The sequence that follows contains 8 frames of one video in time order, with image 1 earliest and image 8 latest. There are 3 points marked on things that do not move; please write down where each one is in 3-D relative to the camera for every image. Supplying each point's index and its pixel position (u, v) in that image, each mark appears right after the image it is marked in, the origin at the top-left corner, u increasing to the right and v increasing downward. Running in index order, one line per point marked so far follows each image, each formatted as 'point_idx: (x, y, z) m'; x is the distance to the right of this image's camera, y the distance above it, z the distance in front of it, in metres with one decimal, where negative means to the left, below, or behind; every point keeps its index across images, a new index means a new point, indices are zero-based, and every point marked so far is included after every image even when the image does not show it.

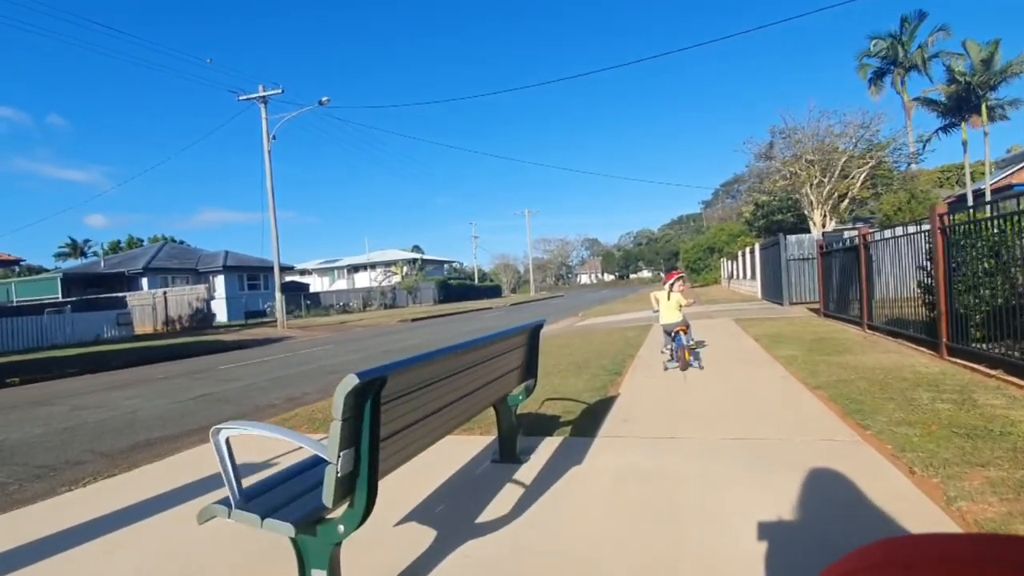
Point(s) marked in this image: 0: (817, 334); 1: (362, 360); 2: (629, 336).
0: (+5.2, -0.8, +11.8) m
1: (-3.6, -1.7, +16.6) m
2: (+2.6, -1.1, +15.3) m
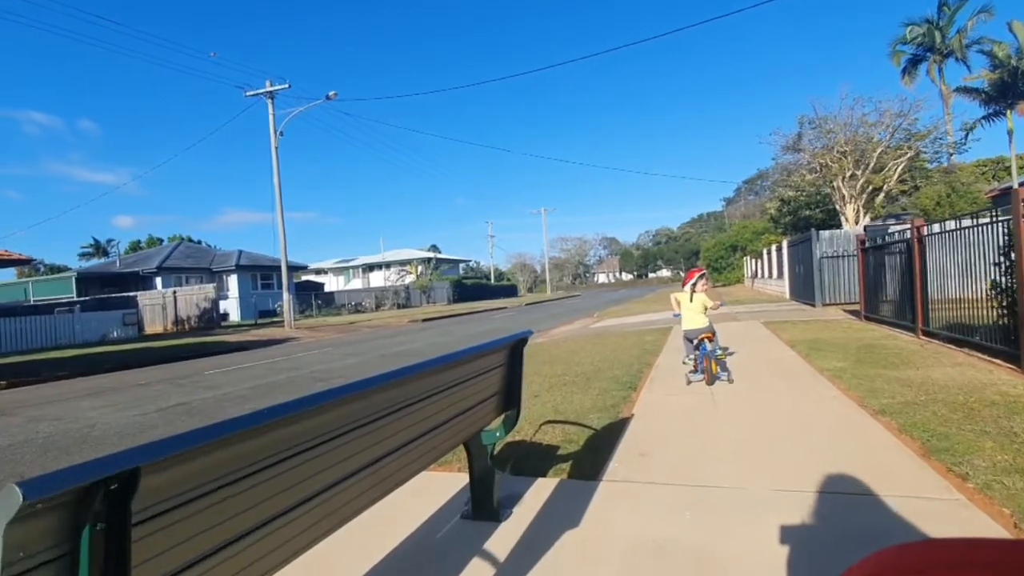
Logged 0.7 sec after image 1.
0: (+5.2, -0.8, +10.3) m
1: (-3.4, -1.7, +15.4) m
2: (+2.8, -1.1, +13.9) m
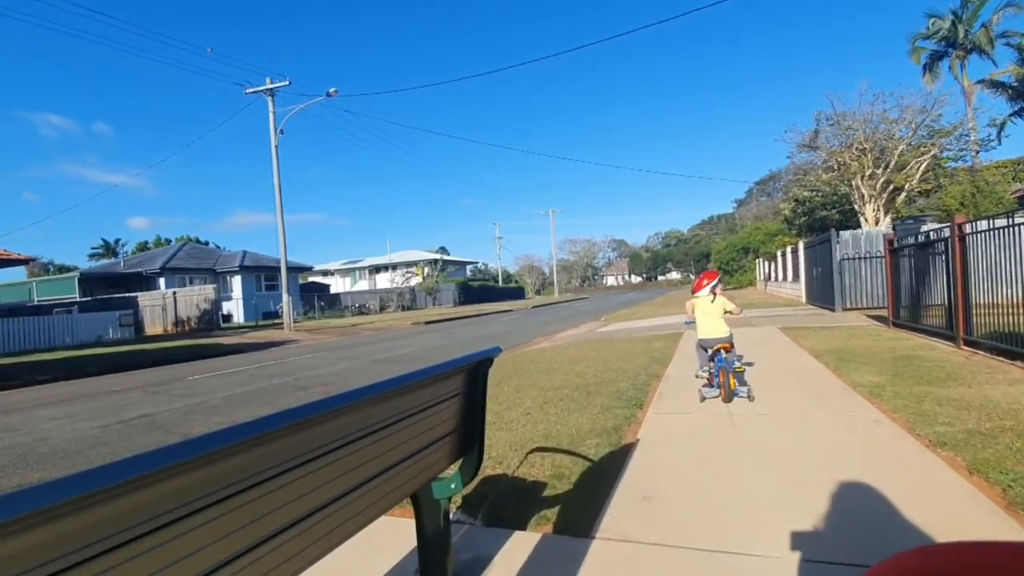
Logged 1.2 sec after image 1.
0: (+5.2, -0.9, +9.3) m
1: (-3.4, -1.7, +14.5) m
2: (+2.7, -1.1, +12.9) m
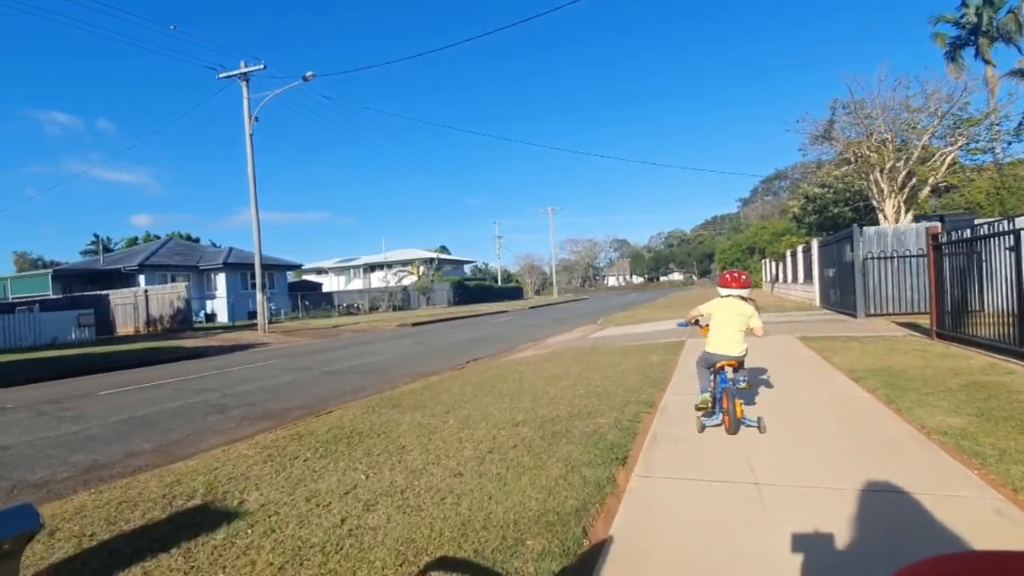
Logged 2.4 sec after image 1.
0: (+4.7, -0.9, +7.2) m
1: (-3.9, -1.7, +12.4) m
2: (+2.3, -1.2, +10.8) m
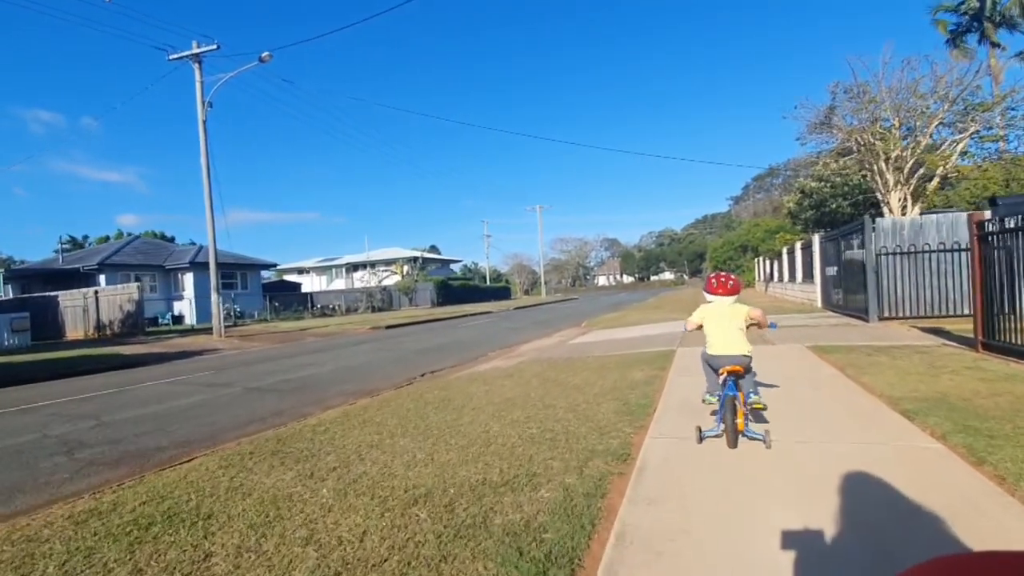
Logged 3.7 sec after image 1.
0: (+4.0, -0.9, +5.0) m
1: (-4.6, -1.7, +10.2) m
2: (+1.6, -1.2, +8.6) m
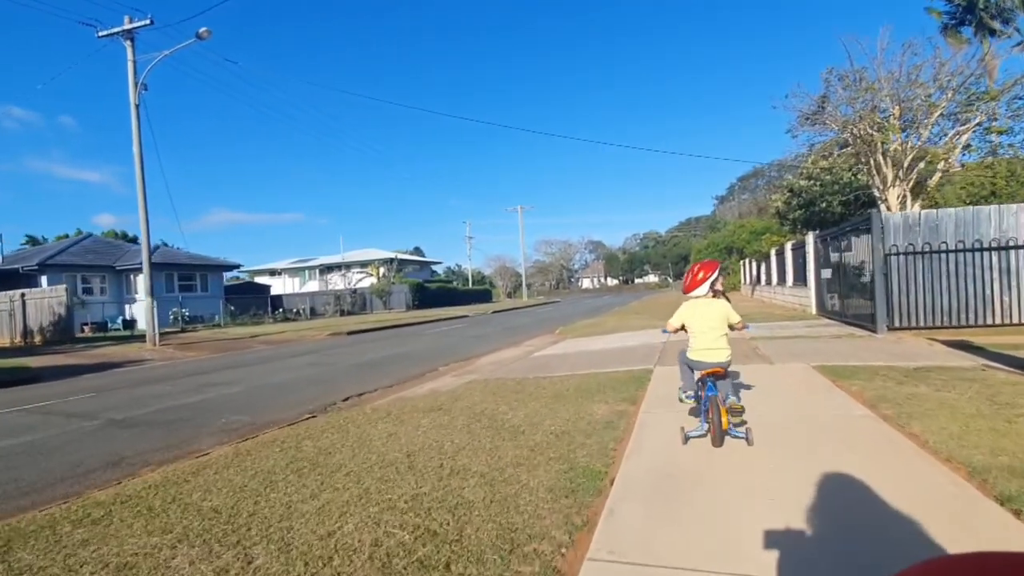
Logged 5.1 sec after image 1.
0: (+3.3, -1.0, +2.8) m
1: (-5.4, -1.8, +7.7) m
2: (+0.8, -1.3, +6.3) m
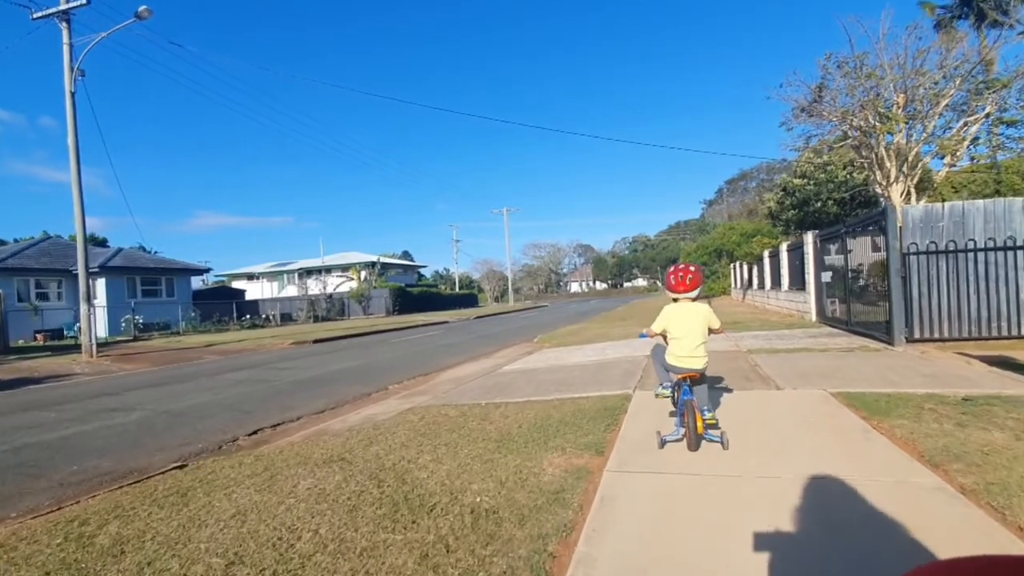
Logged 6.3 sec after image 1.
0: (+2.8, -1.0, +0.9) m
1: (-6.0, -1.9, +5.7) m
2: (+0.2, -1.3, +4.4) m
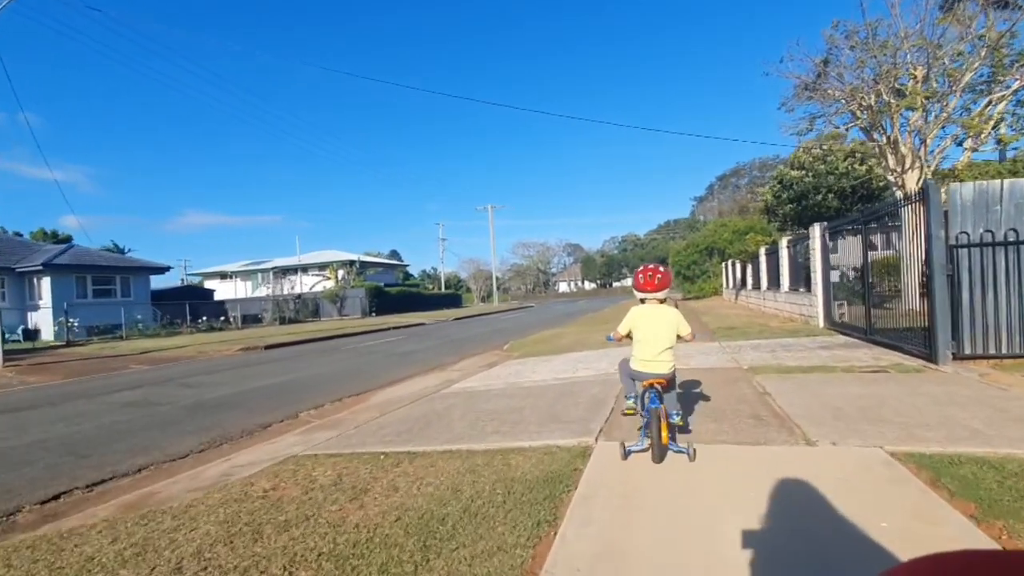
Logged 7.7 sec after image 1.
0: (+2.1, -1.0, -1.7) m
1: (-6.7, -1.9, +3.0) m
2: (-0.5, -1.3, +1.8) m
